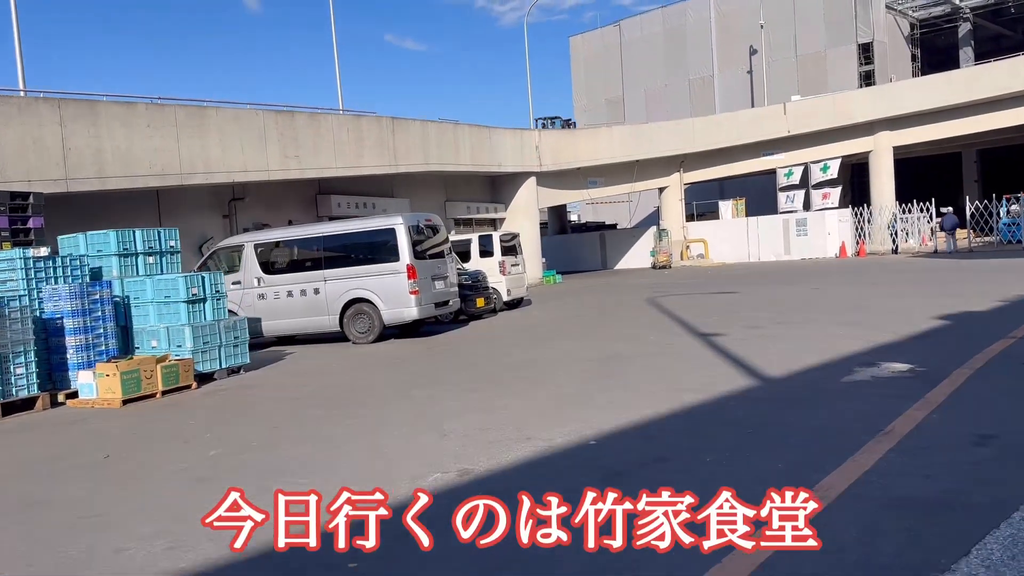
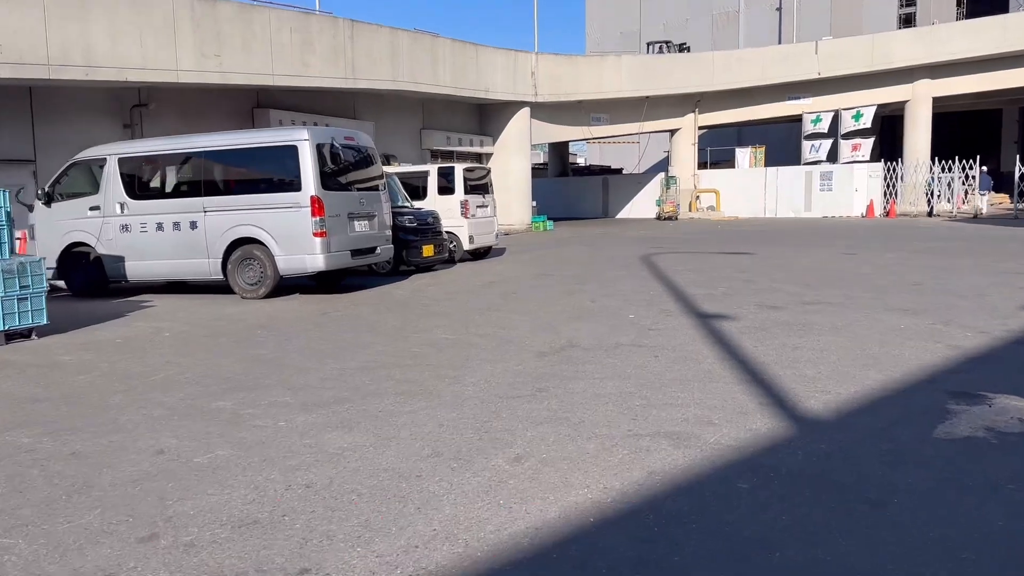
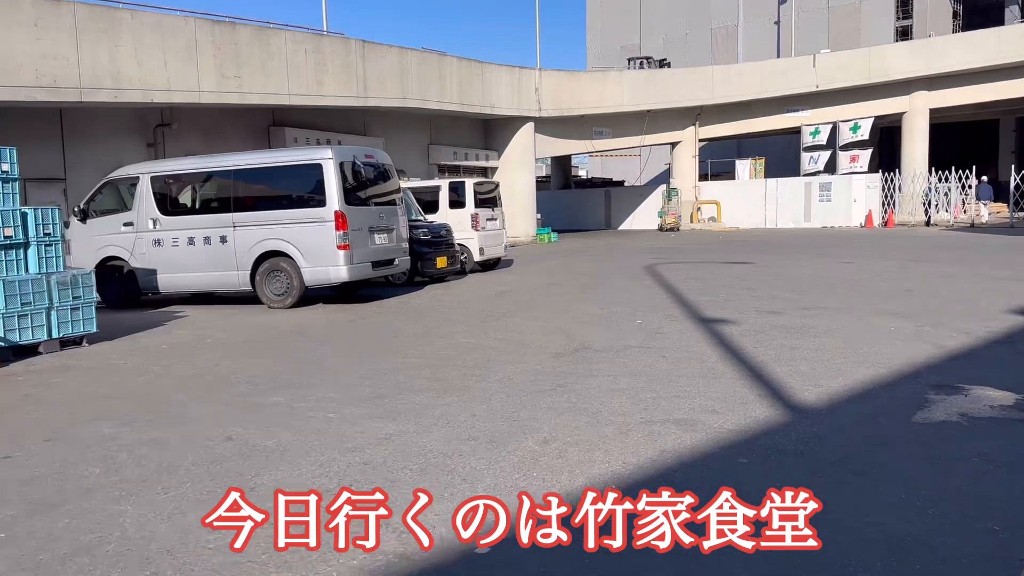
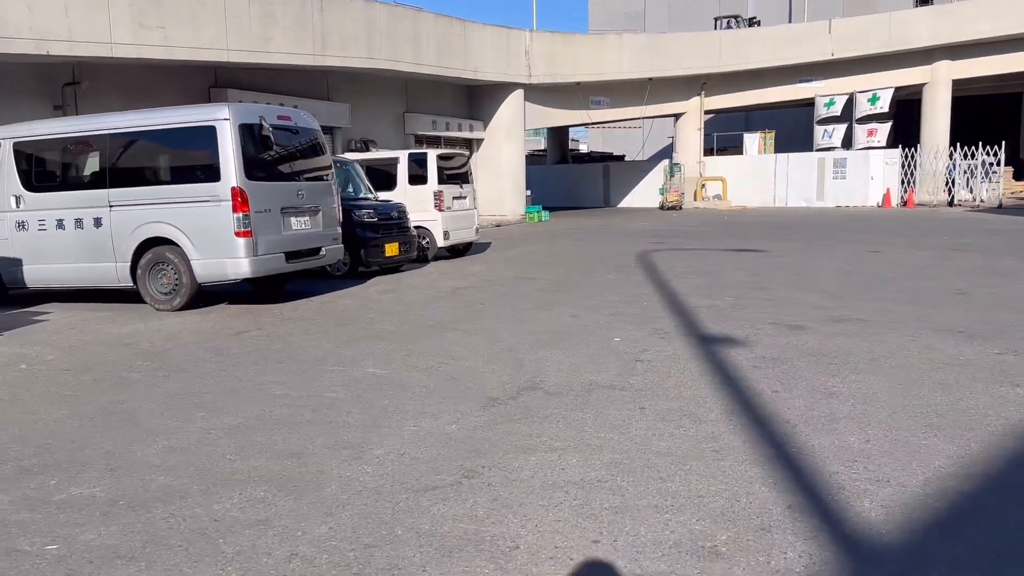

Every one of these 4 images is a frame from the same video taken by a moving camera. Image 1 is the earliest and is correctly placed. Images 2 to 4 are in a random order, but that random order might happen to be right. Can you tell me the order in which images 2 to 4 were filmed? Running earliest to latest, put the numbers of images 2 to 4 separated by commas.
3, 2, 4
